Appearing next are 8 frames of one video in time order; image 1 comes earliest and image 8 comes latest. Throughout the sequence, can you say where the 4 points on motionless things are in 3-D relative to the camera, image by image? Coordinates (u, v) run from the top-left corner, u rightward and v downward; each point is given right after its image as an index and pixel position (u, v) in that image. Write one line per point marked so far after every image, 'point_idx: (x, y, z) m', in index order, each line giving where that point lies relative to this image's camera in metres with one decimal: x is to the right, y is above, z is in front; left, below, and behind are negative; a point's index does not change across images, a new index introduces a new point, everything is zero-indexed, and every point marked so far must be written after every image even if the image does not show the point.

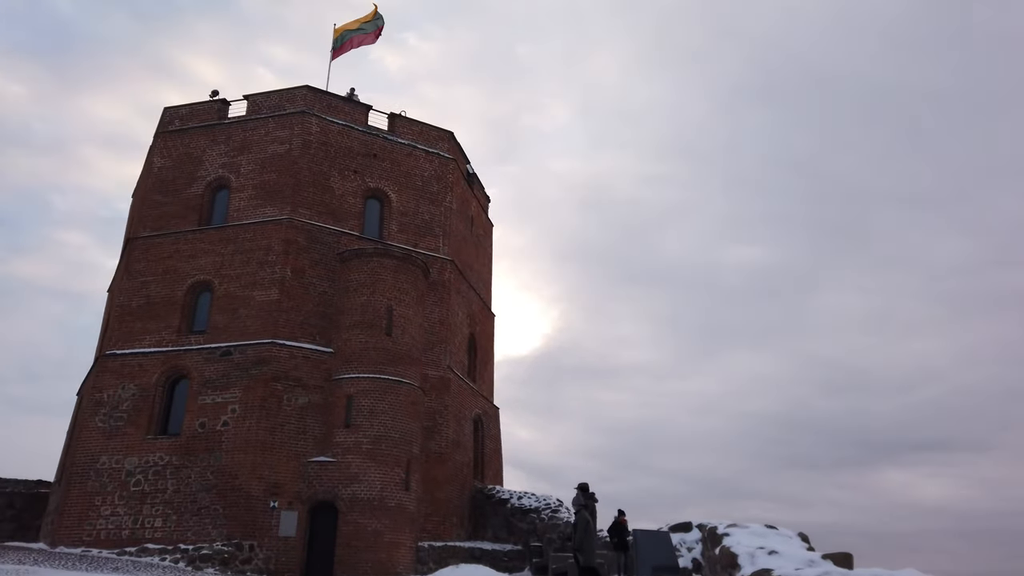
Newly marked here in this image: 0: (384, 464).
0: (-3.4, -4.6, +19.5) m
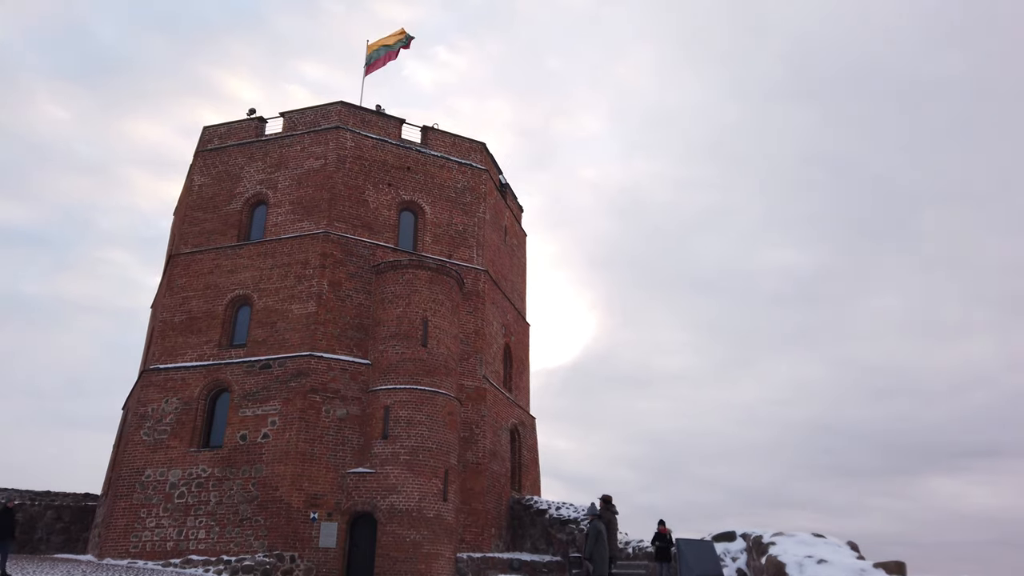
0: (-2.4, -4.9, +19.5) m
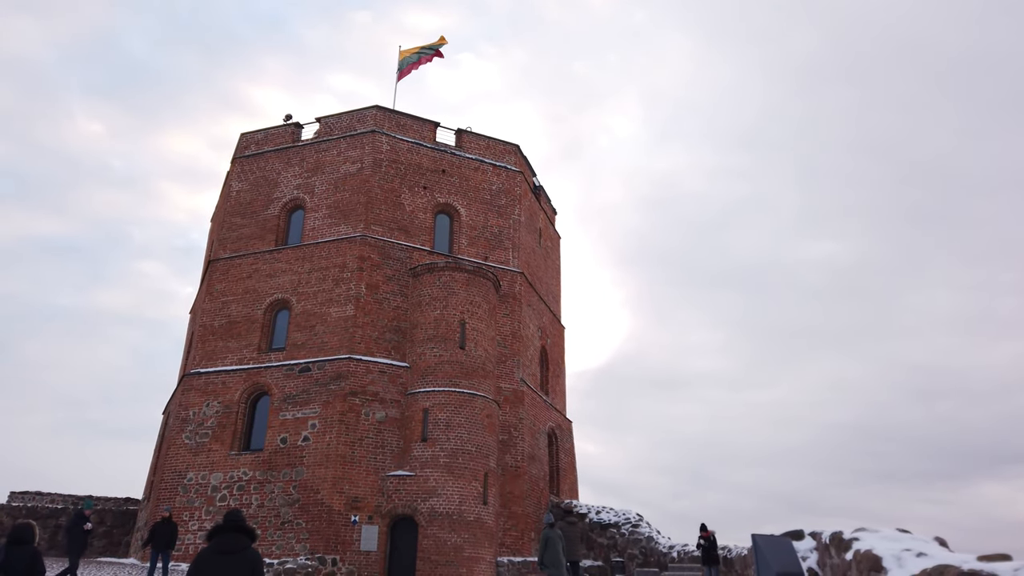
0: (-1.3, -4.9, +19.4) m
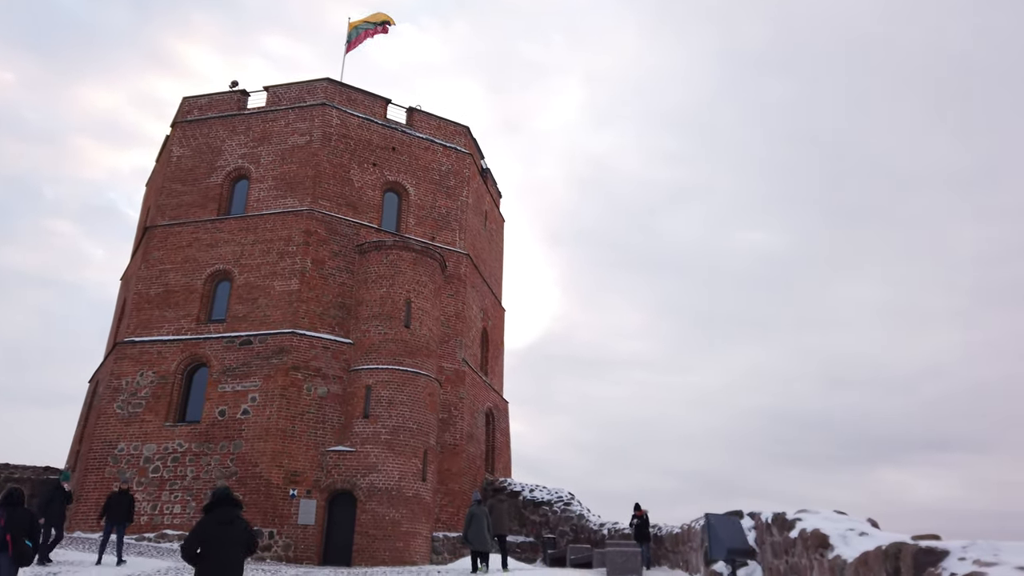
0: (-2.9, -4.4, +19.7) m
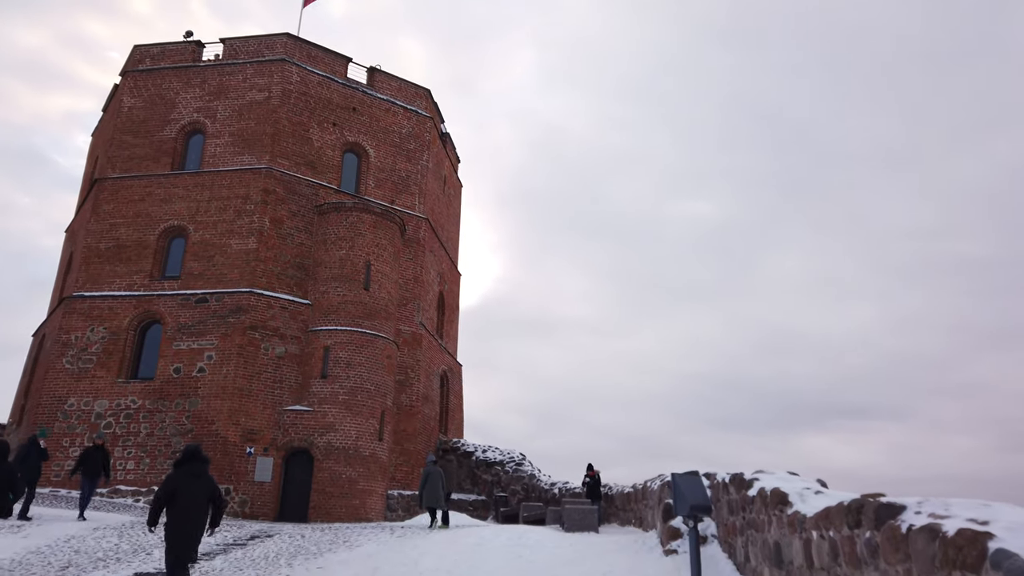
0: (-4.1, -3.4, +20.0) m
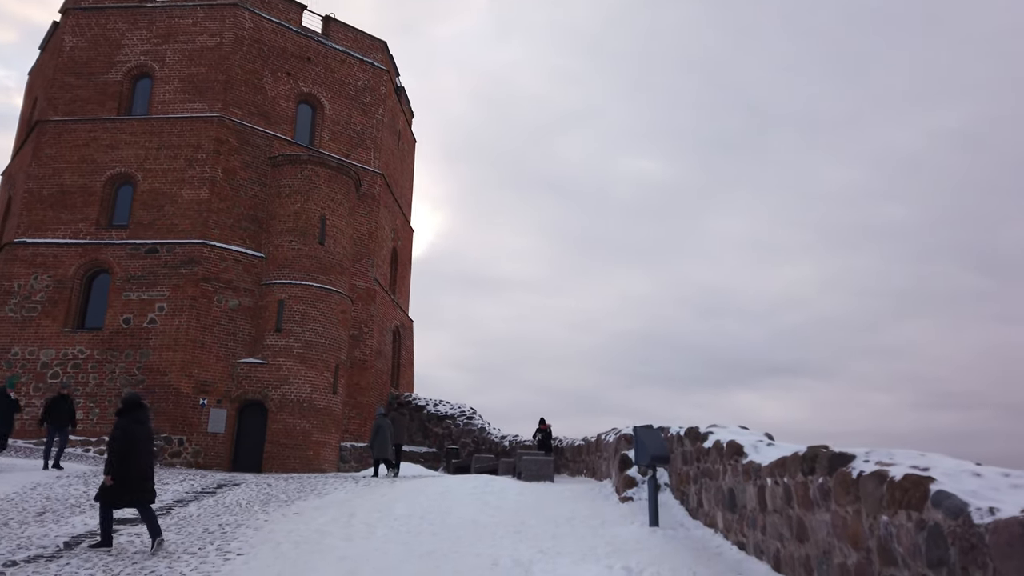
0: (-5.4, -2.2, +20.2) m
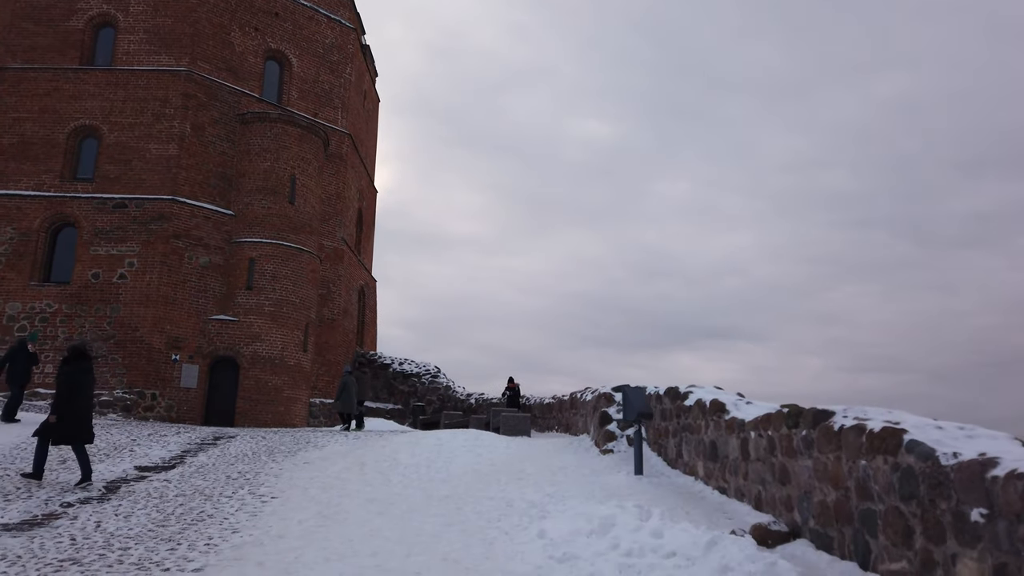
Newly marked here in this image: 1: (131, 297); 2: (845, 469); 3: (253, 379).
0: (-6.3, -1.0, +20.6) m
1: (-9.9, -0.2, +19.2) m
2: (+2.2, -1.2, +4.8) m
3: (-6.9, -2.4, +19.9) m
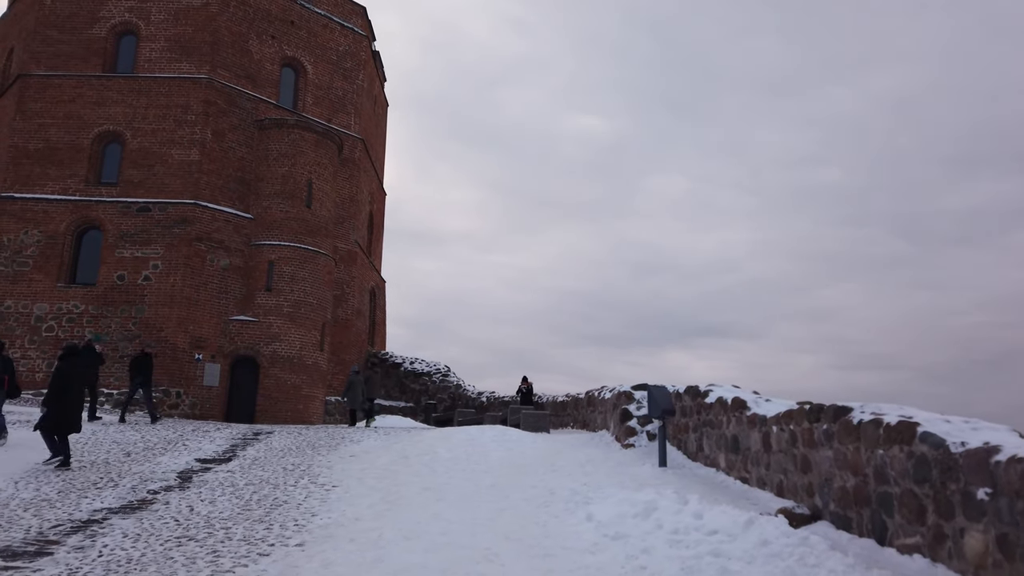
0: (-6.0, -1.1, +21.3) m
1: (-9.5, -0.3, +19.9) m
2: (+2.7, -1.3, +5.6) m
3: (-6.6, -2.5, +20.6) m
